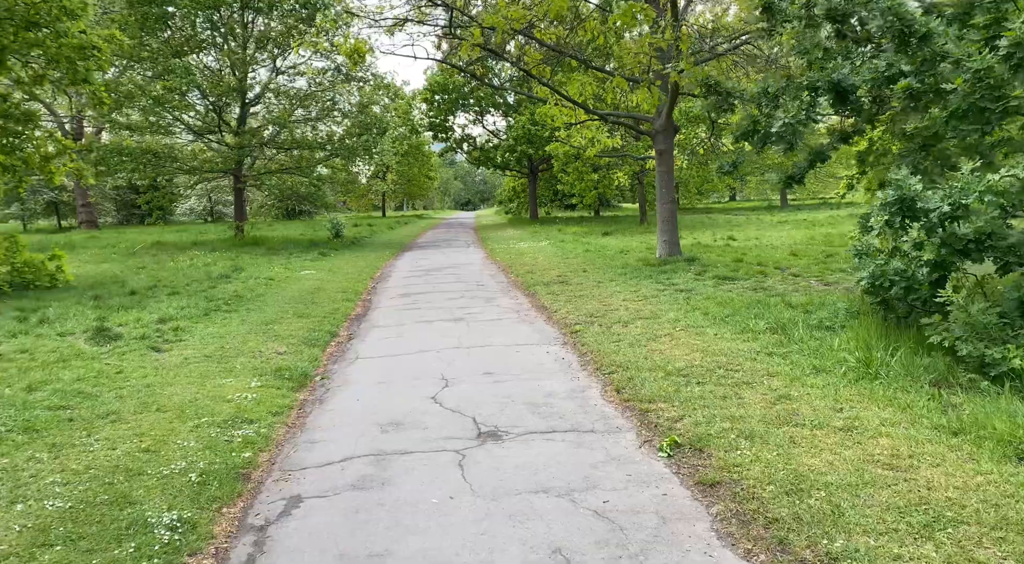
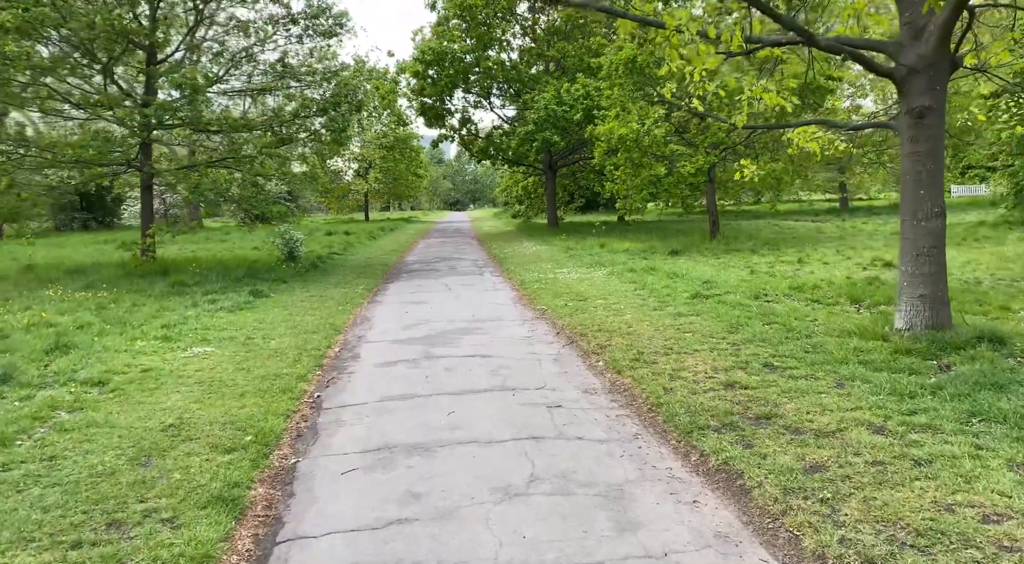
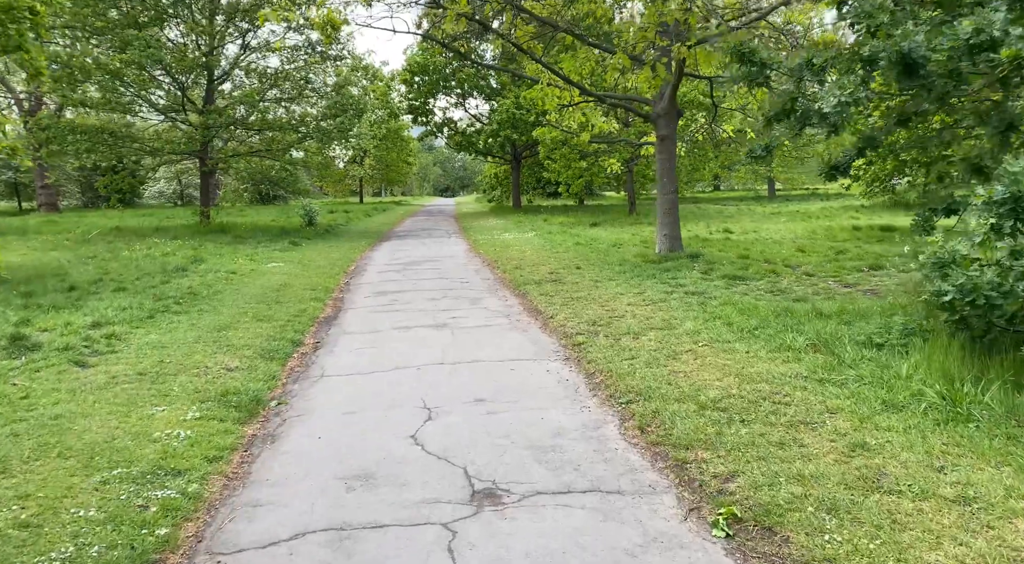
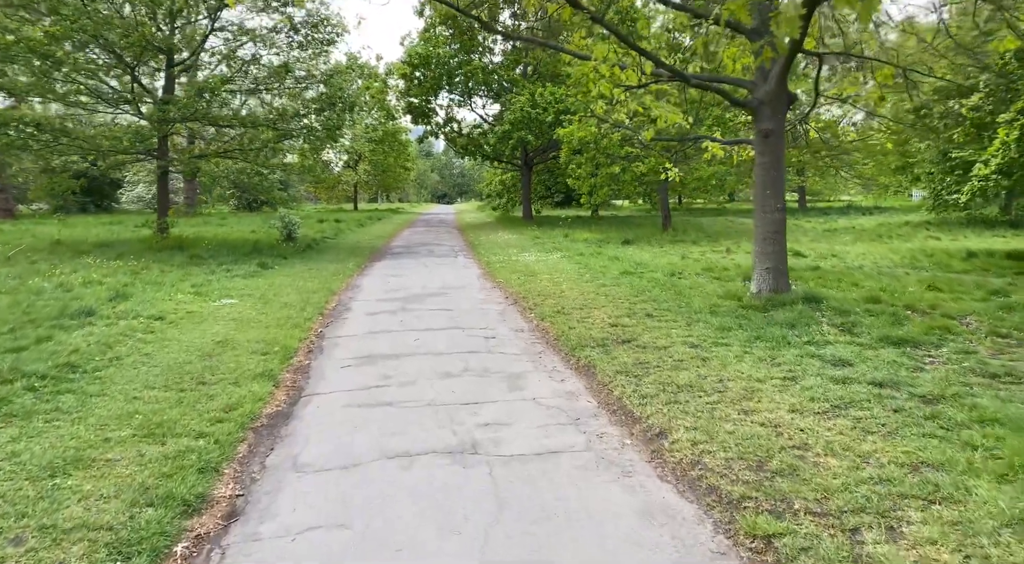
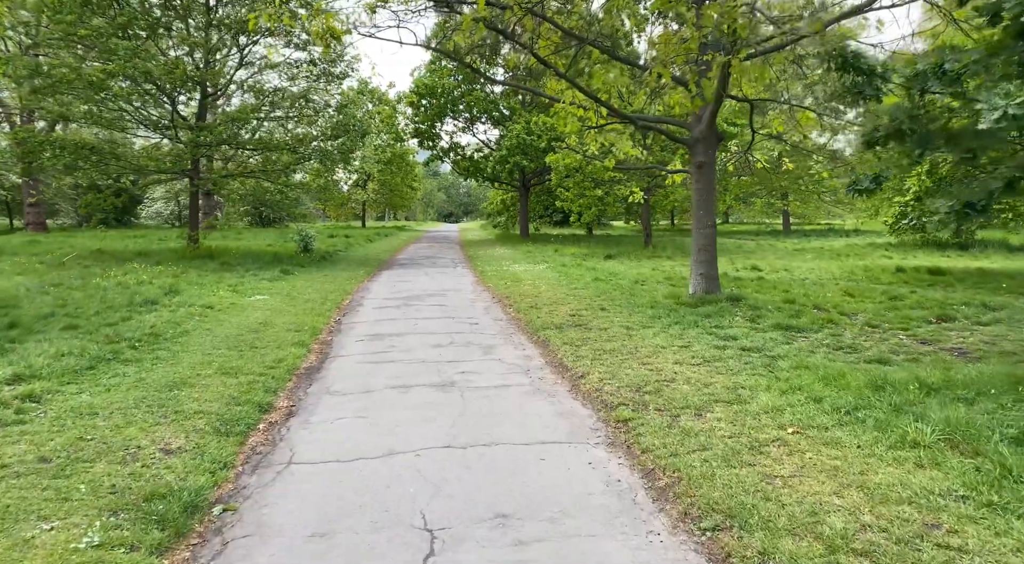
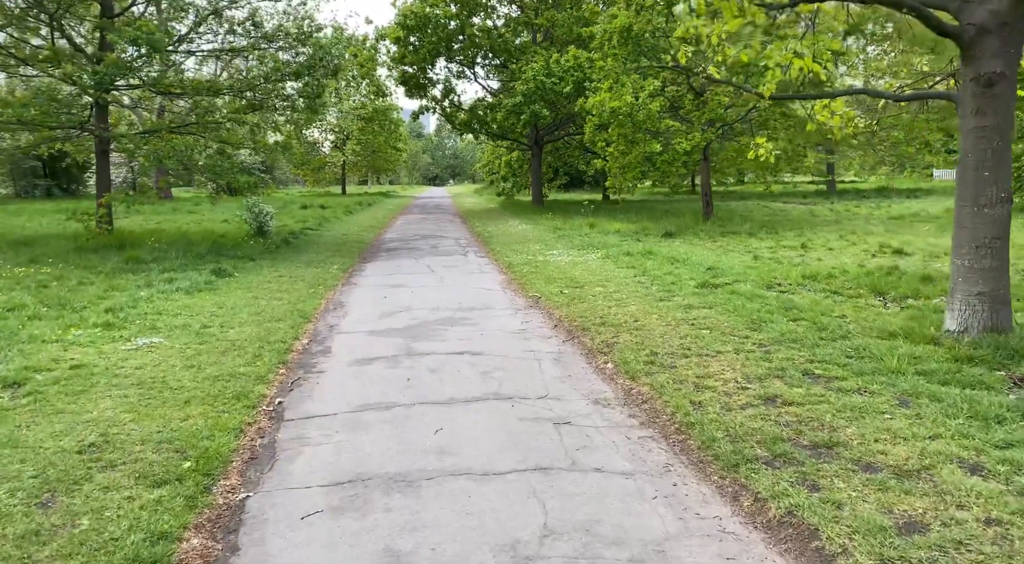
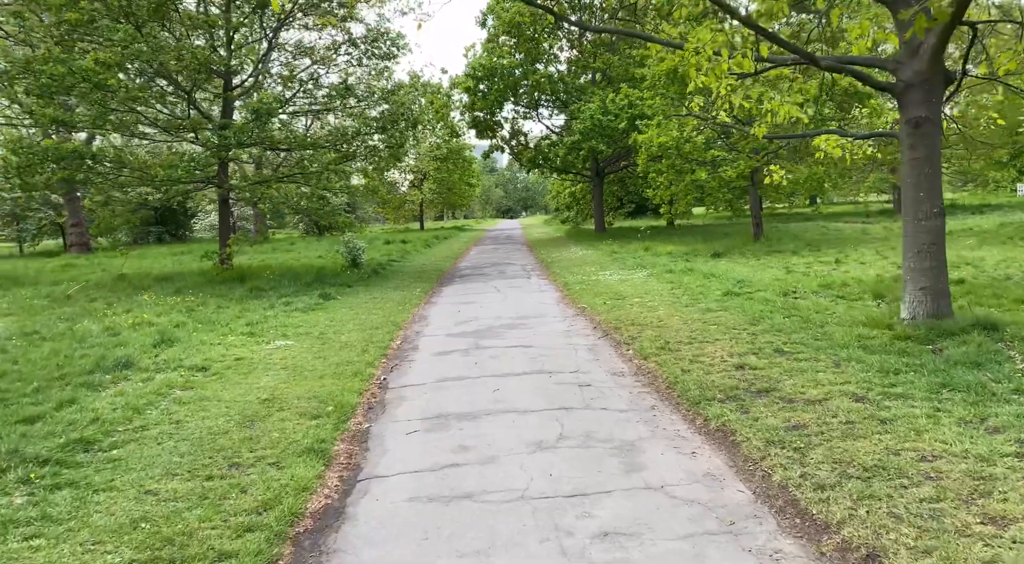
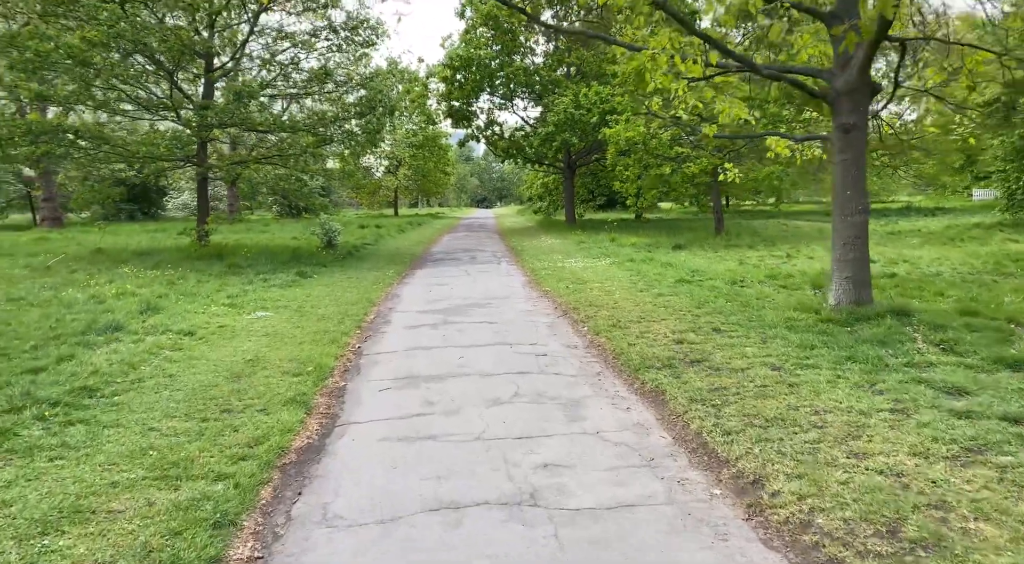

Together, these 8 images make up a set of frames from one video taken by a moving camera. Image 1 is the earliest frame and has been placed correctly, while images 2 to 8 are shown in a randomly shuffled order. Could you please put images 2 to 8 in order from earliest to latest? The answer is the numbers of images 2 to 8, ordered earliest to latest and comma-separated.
3, 5, 4, 8, 7, 2, 6
